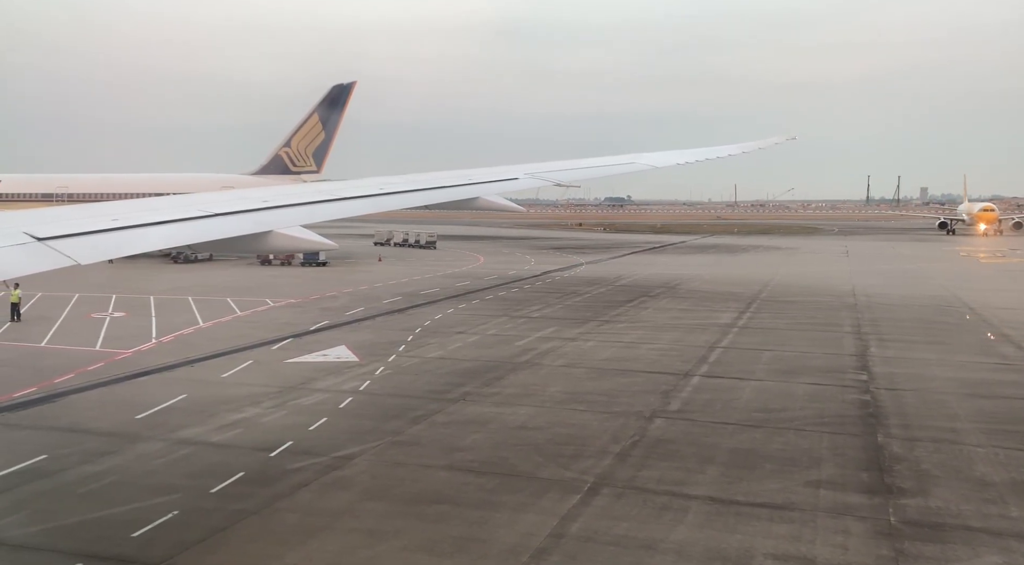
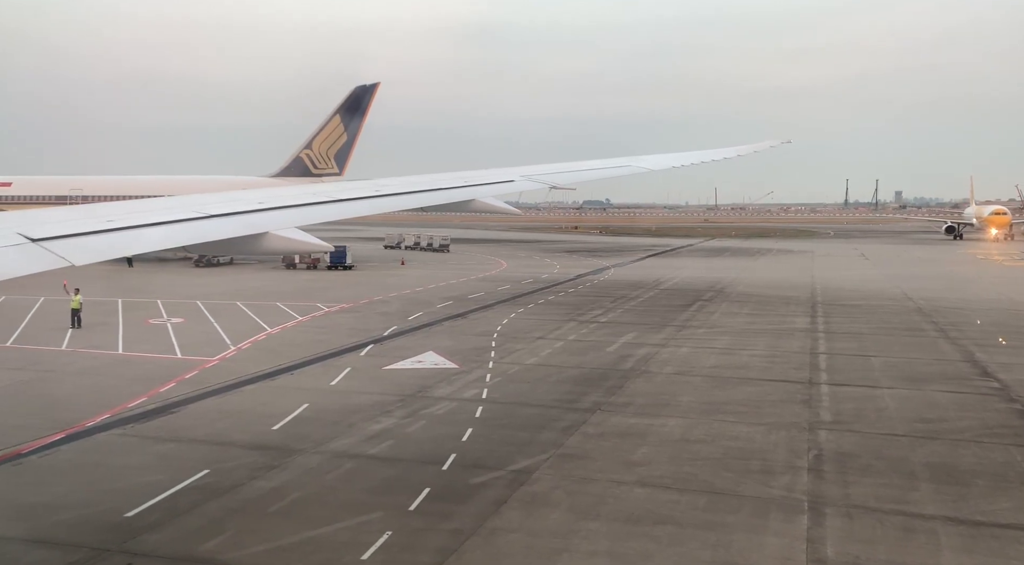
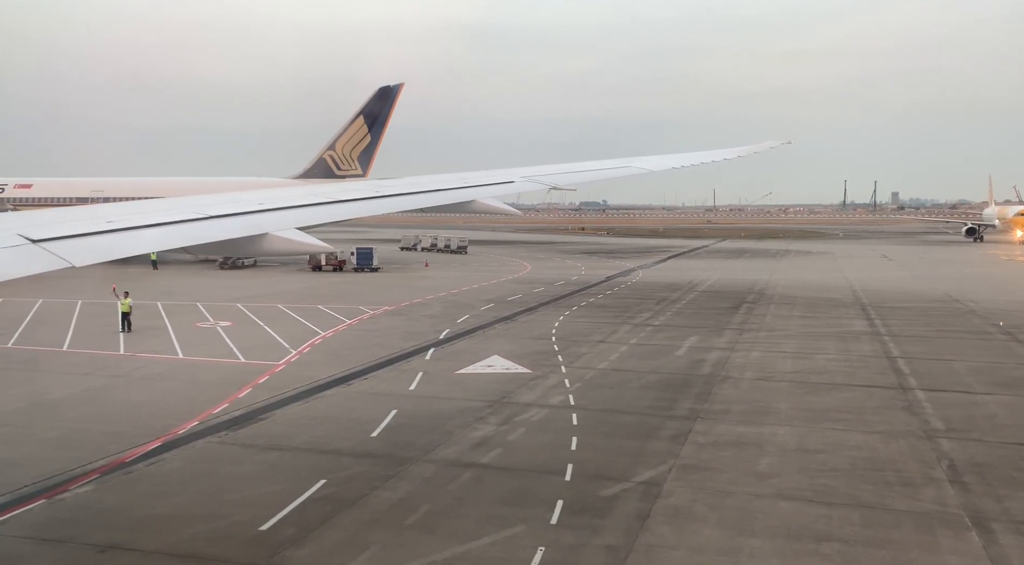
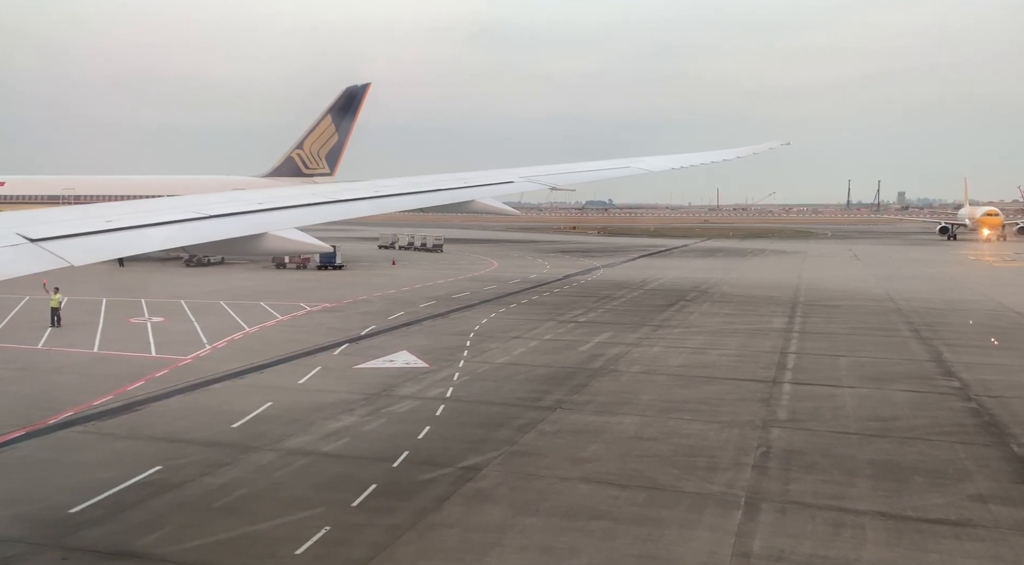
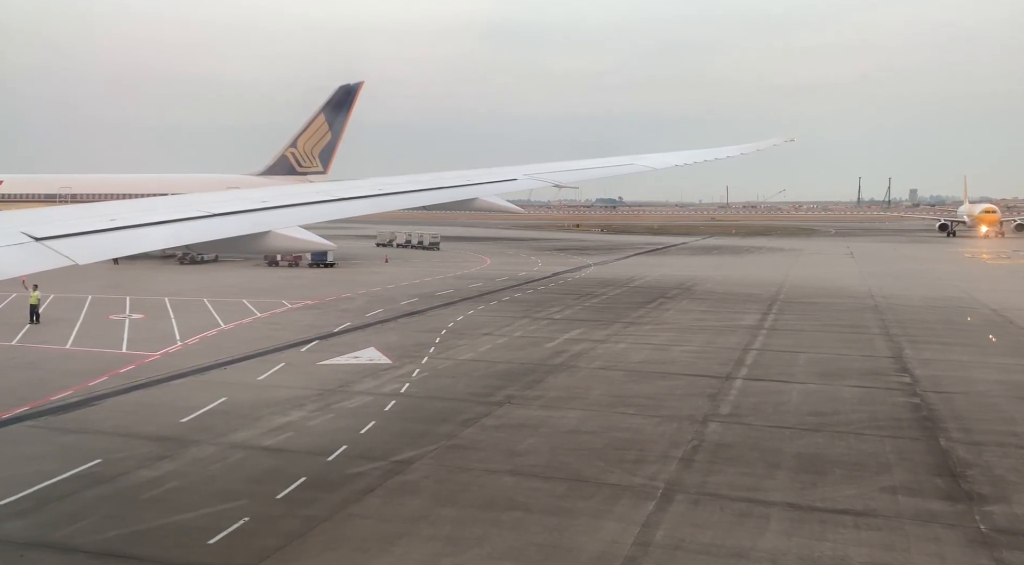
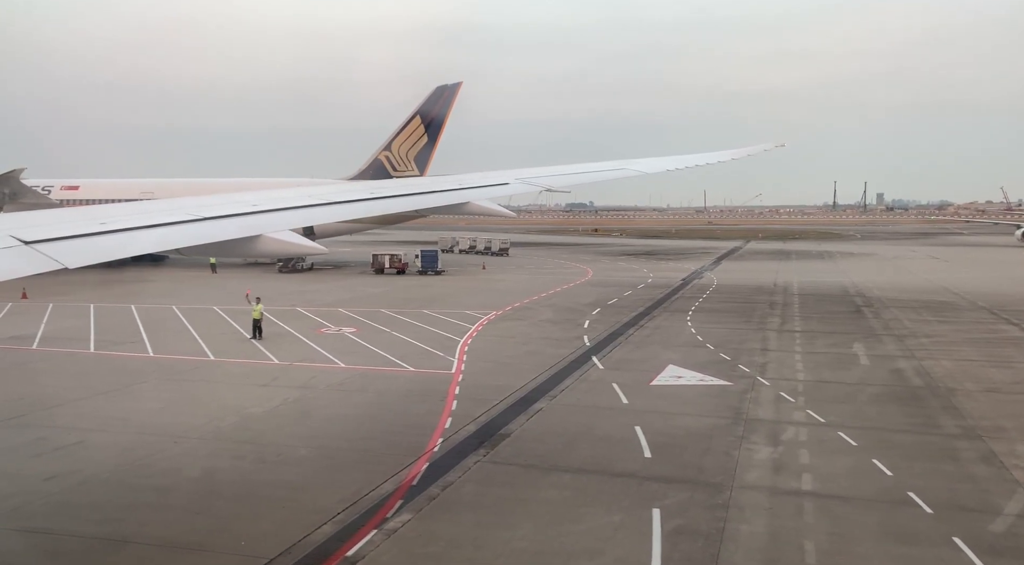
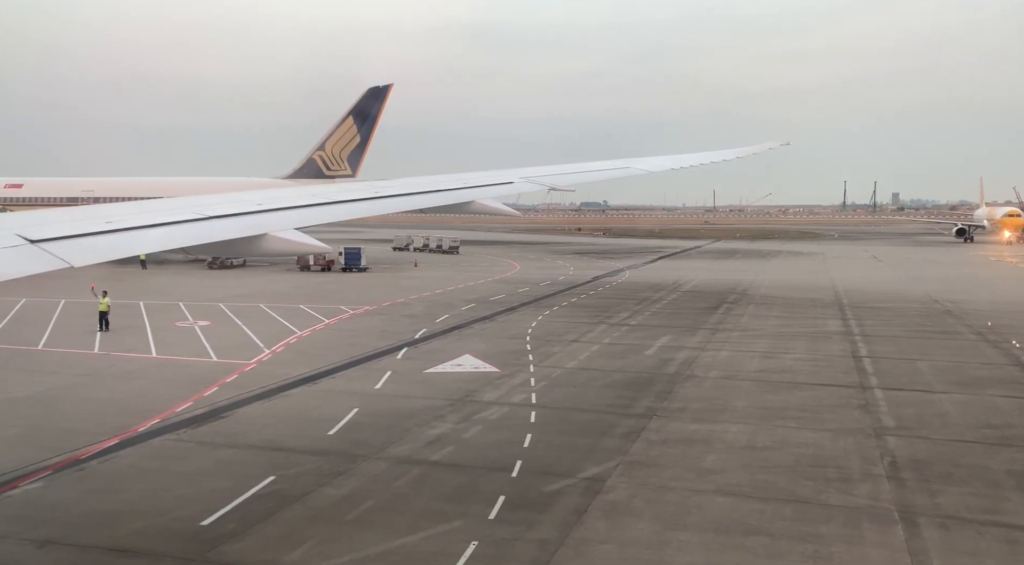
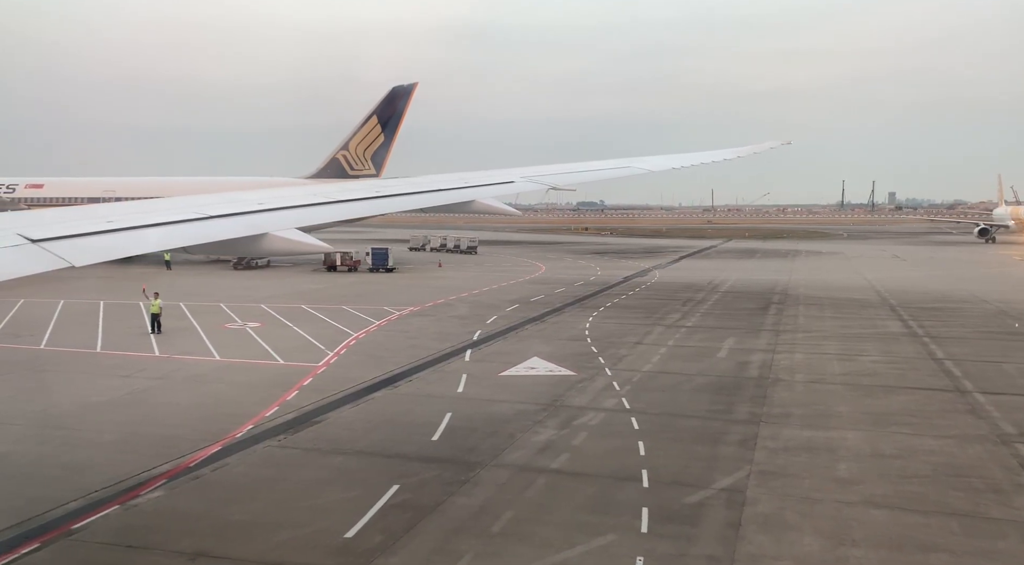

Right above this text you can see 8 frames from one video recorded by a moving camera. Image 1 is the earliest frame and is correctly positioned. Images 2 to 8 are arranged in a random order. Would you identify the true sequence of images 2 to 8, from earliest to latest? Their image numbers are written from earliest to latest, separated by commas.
5, 4, 2, 7, 3, 8, 6
